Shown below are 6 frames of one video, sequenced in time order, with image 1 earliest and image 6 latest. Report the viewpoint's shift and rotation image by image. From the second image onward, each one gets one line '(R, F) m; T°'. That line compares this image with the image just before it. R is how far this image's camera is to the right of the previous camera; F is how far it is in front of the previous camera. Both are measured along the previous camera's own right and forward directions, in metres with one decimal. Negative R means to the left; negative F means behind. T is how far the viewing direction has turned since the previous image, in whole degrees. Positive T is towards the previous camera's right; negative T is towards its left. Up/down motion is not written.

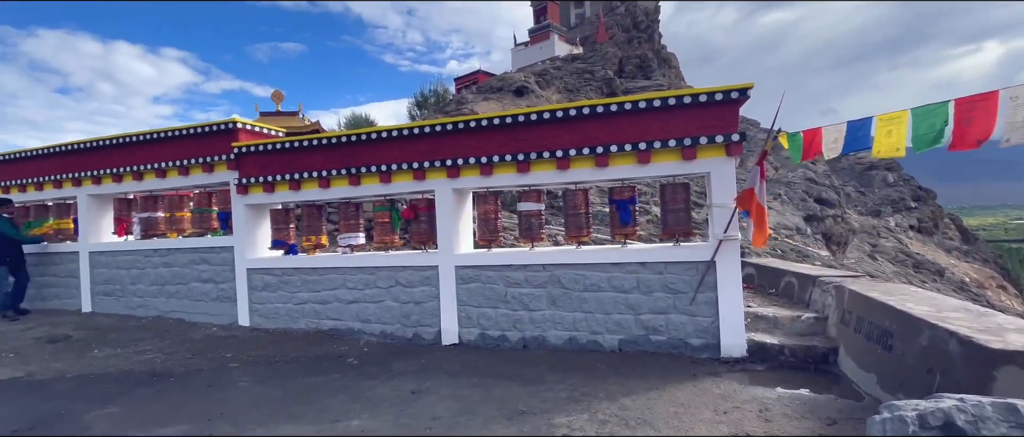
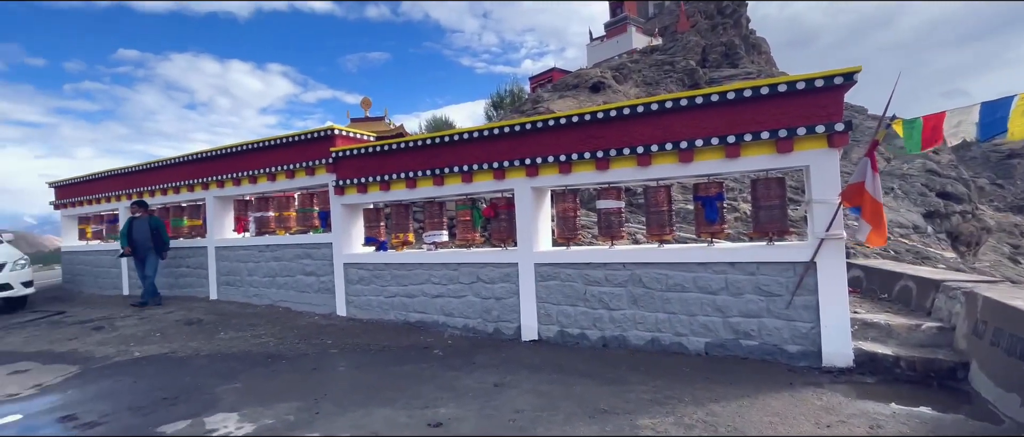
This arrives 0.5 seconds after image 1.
(0.0, -0.1) m; -9°
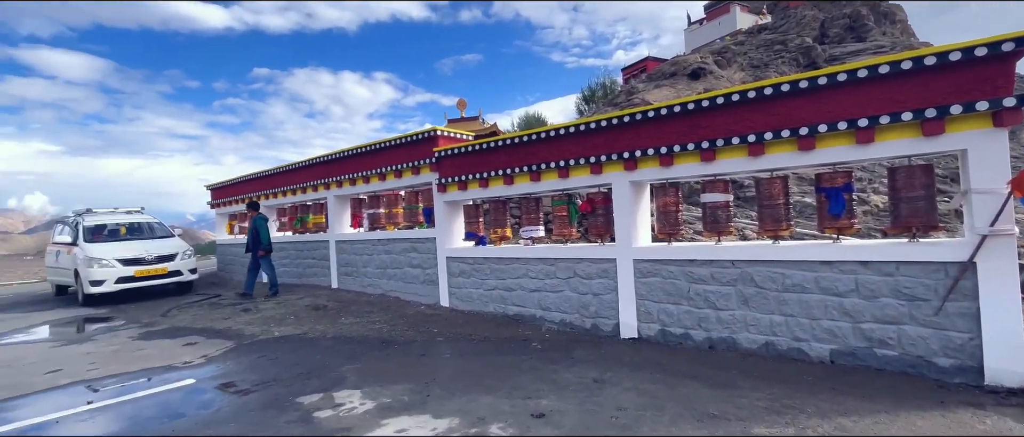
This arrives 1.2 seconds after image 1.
(-0.1, 0.0) m; -11°
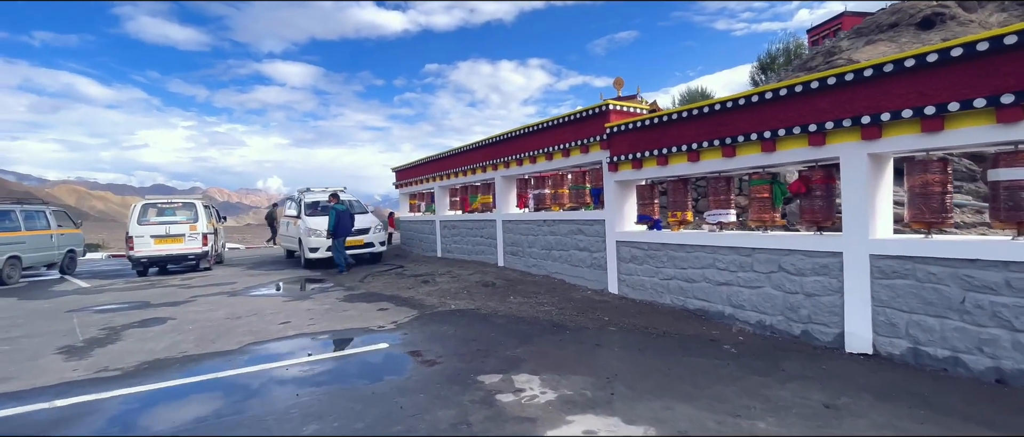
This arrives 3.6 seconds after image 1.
(-0.4, +0.4) m; -19°
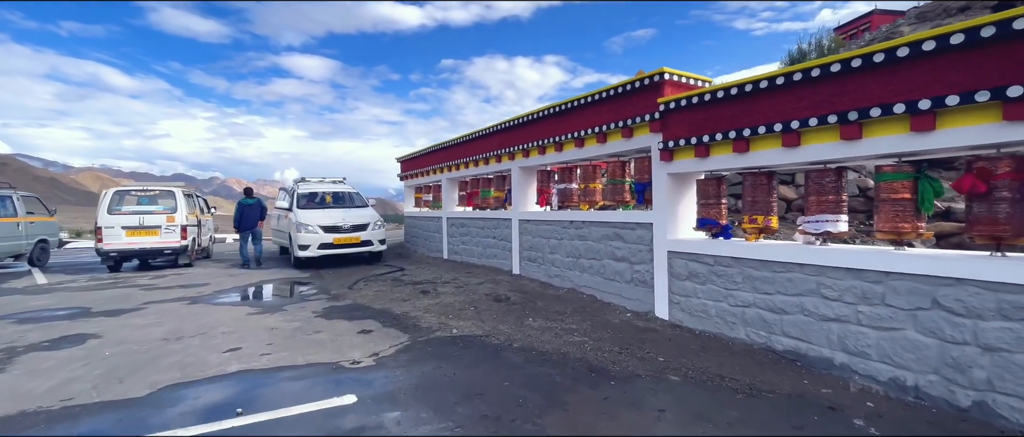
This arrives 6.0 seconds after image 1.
(-0.1, +1.8) m; -1°
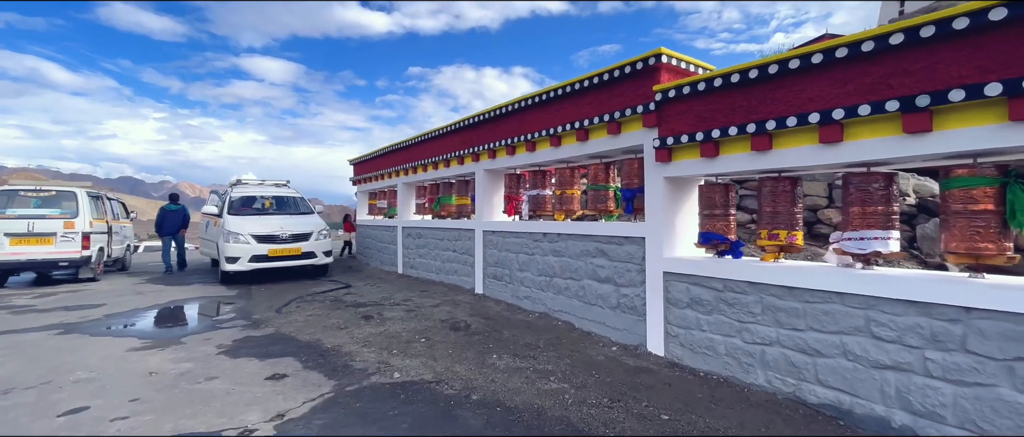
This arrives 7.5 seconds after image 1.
(+0.1, +1.2) m; +4°
